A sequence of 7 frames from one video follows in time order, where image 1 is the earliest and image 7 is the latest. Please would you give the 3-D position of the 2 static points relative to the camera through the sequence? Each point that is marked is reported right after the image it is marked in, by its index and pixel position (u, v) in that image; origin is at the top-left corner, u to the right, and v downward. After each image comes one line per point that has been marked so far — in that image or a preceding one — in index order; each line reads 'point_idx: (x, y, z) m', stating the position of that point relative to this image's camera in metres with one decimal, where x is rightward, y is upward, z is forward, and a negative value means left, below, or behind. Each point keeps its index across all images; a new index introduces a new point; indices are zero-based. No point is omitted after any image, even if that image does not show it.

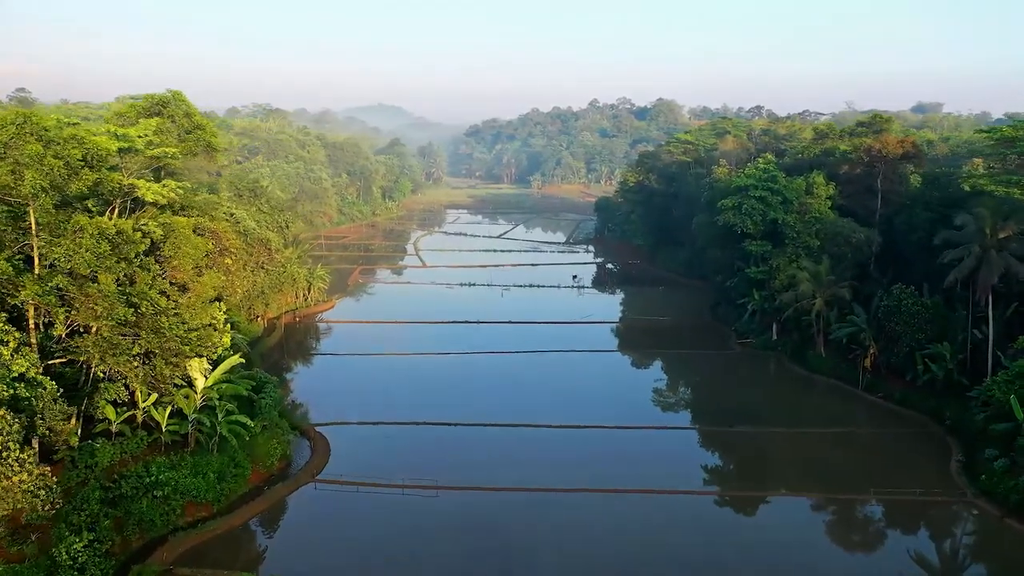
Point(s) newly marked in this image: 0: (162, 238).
0: (-7.6, +1.1, +15.0) m
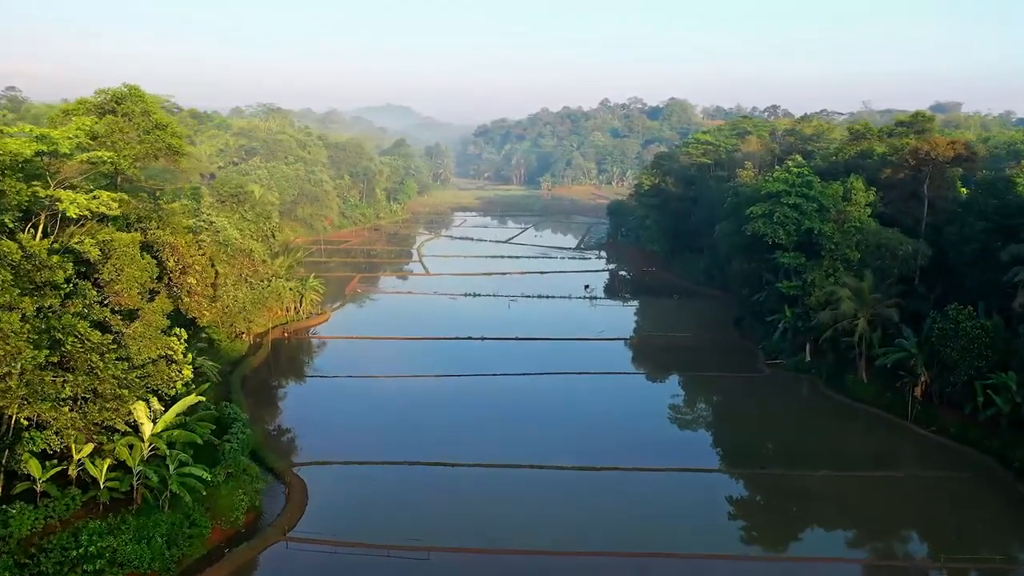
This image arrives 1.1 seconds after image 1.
0: (-7.5, +0.5, +12.7) m
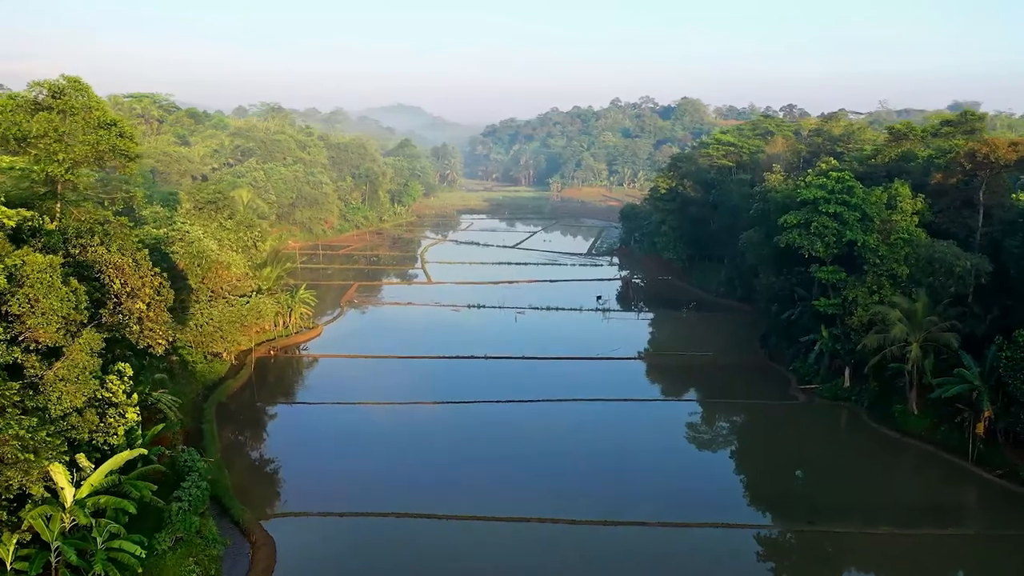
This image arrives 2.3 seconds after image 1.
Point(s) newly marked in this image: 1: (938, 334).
0: (-7.5, 0.0, +10.4) m
1: (+11.6, -1.2, +19.0) m
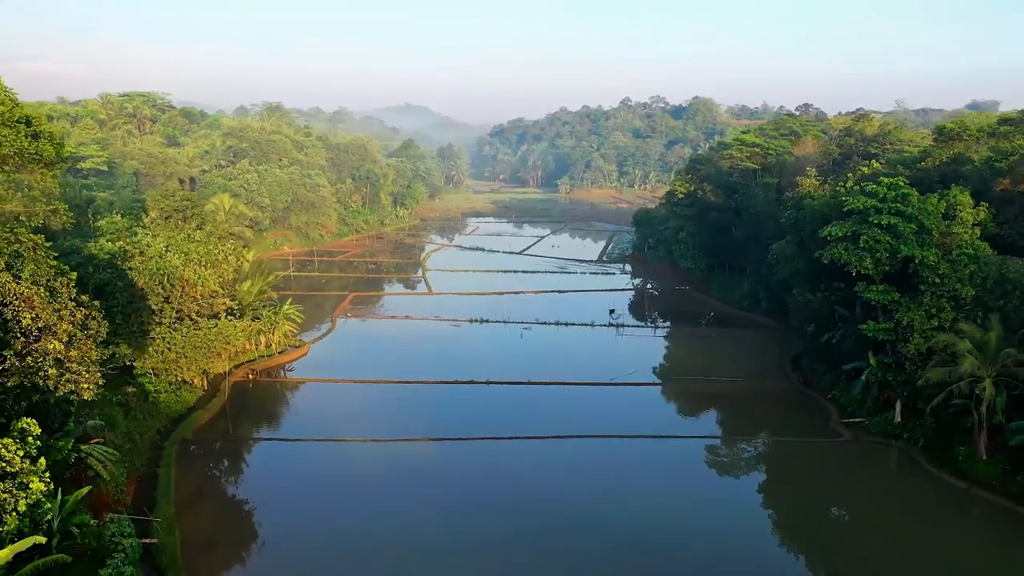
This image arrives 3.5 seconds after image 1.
0: (-7.5, -0.6, +7.8) m
1: (+11.7, -1.9, +16.2) m
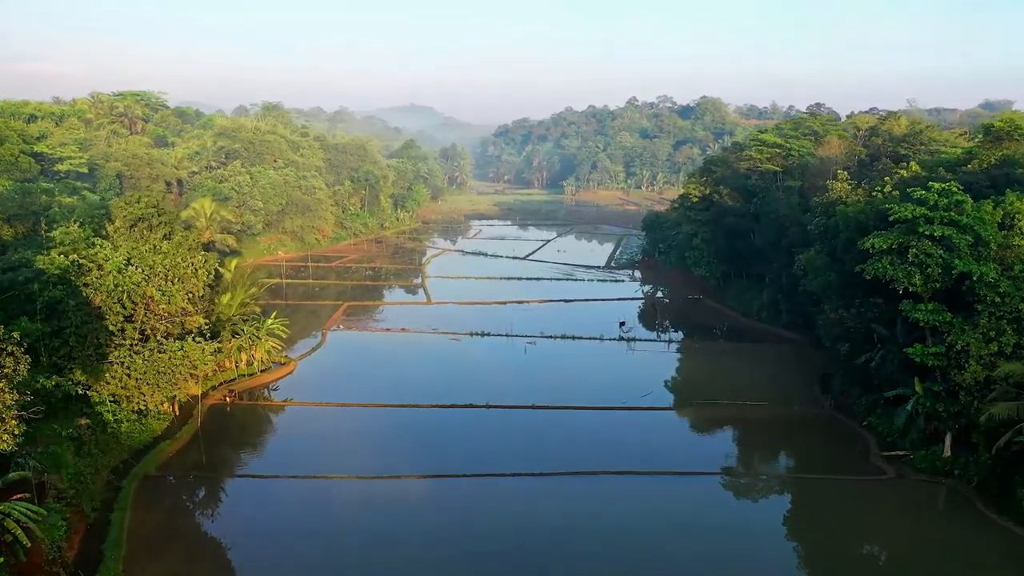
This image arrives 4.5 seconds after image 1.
0: (-7.5, -1.0, +5.8) m
1: (+11.7, -2.3, +14.0) m
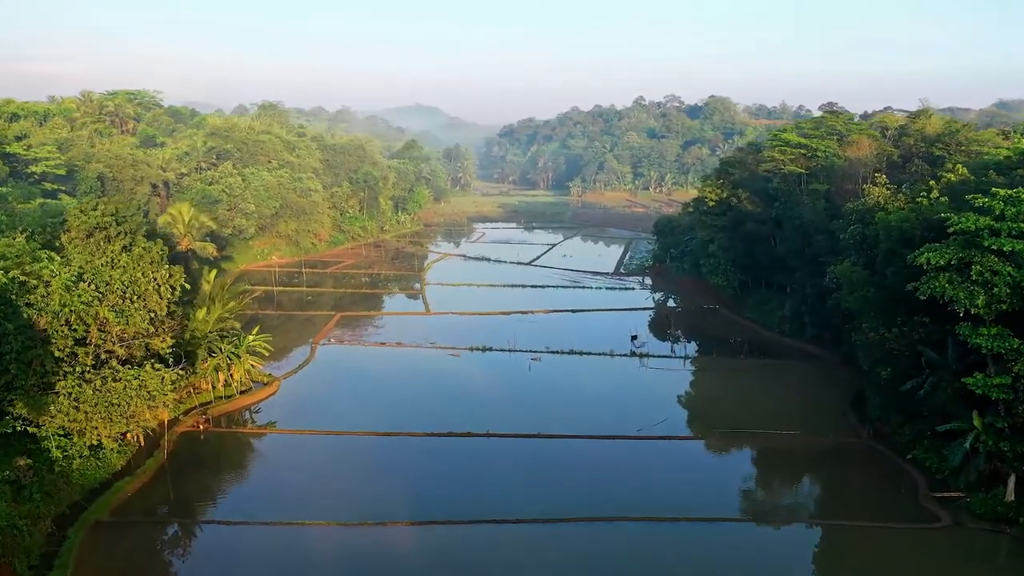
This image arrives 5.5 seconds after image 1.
0: (-7.6, -1.4, +3.7) m
1: (+11.7, -2.8, +11.8) m
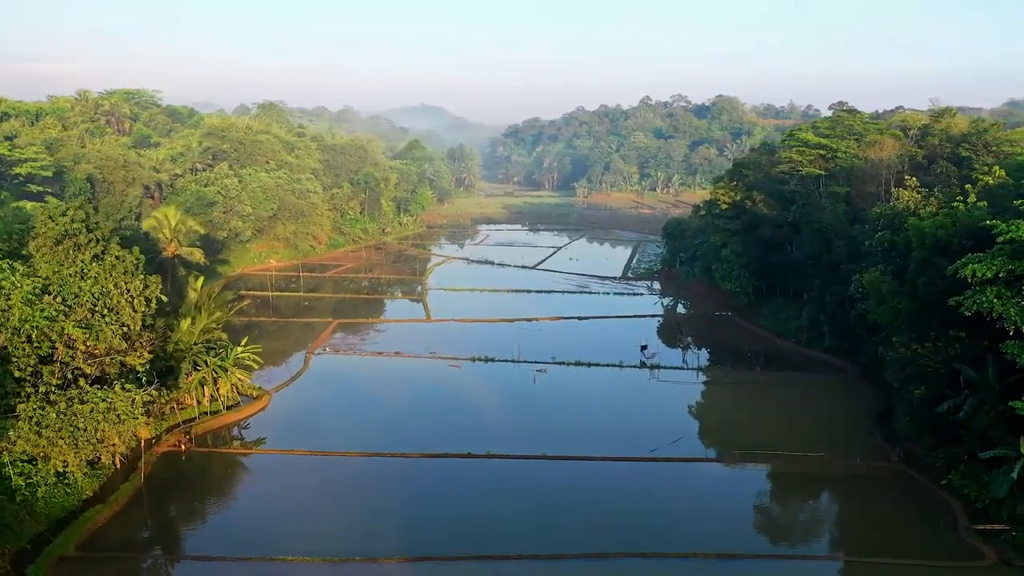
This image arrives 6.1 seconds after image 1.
0: (-7.6, -1.7, +2.5) m
1: (+11.7, -3.1, +10.4) m
